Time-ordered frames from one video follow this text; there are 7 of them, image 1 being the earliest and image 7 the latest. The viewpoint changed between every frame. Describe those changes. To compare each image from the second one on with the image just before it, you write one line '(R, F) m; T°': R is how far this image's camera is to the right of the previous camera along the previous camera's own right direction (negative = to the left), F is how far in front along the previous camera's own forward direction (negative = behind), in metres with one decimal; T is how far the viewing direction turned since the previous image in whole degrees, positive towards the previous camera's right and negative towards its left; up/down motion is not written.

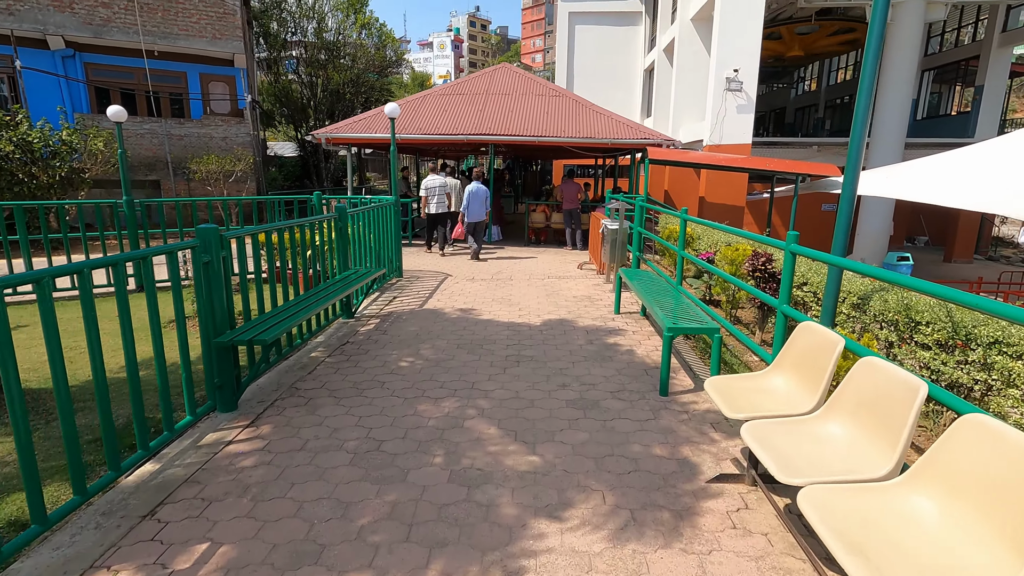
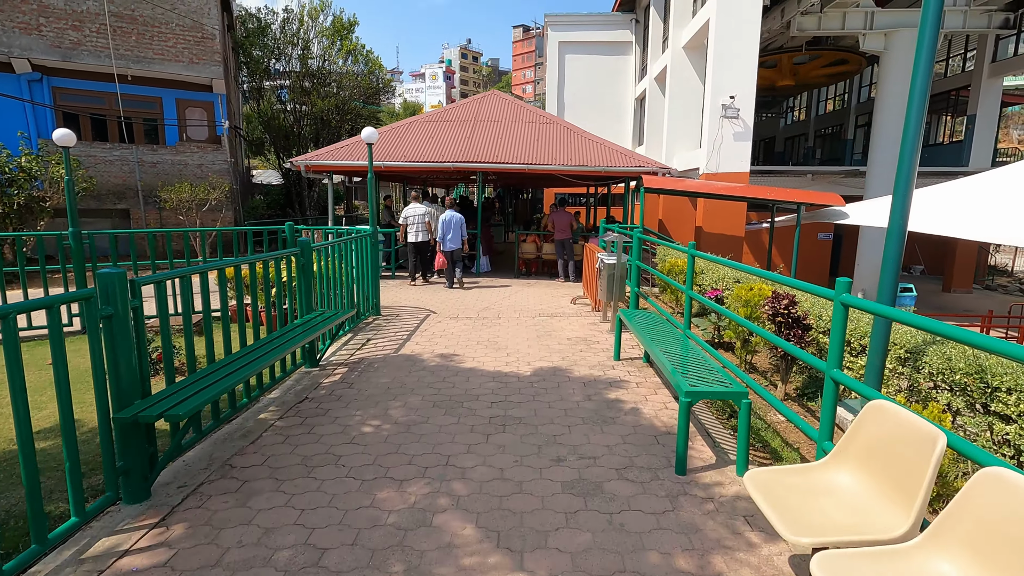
(+0.1, +0.7) m; +1°
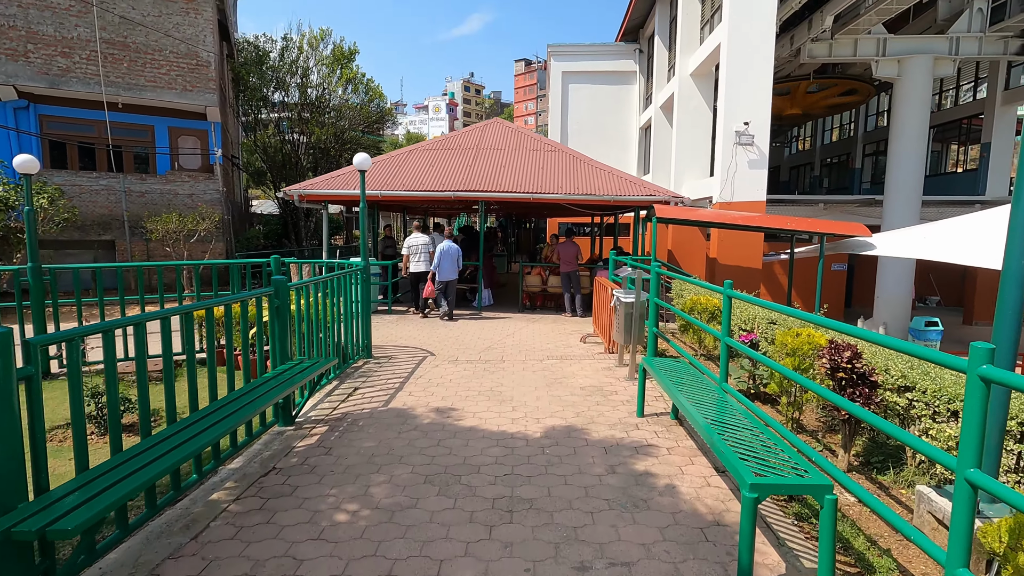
(0.0, +0.7) m; 0°
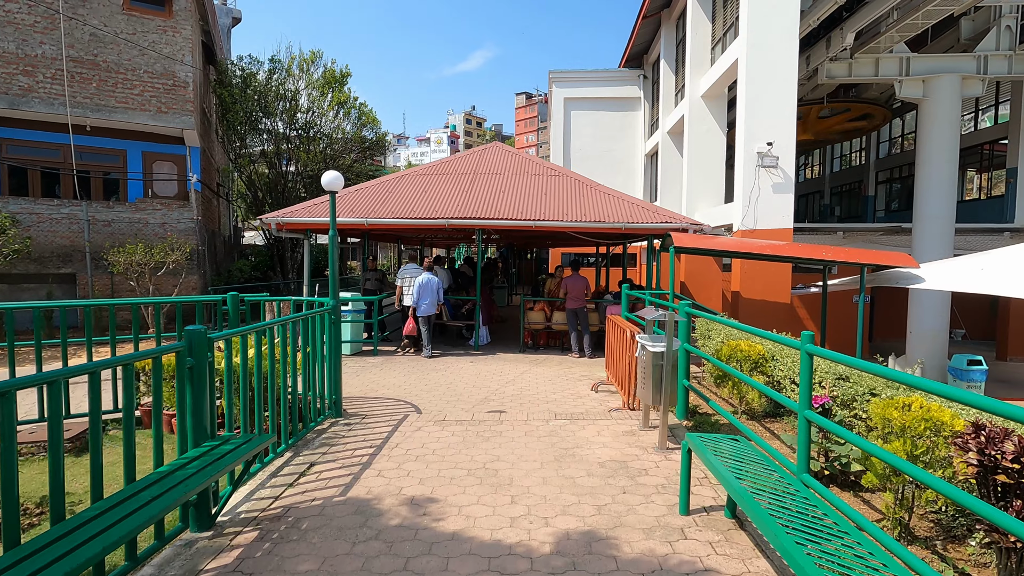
(0.0, +1.1) m; 0°
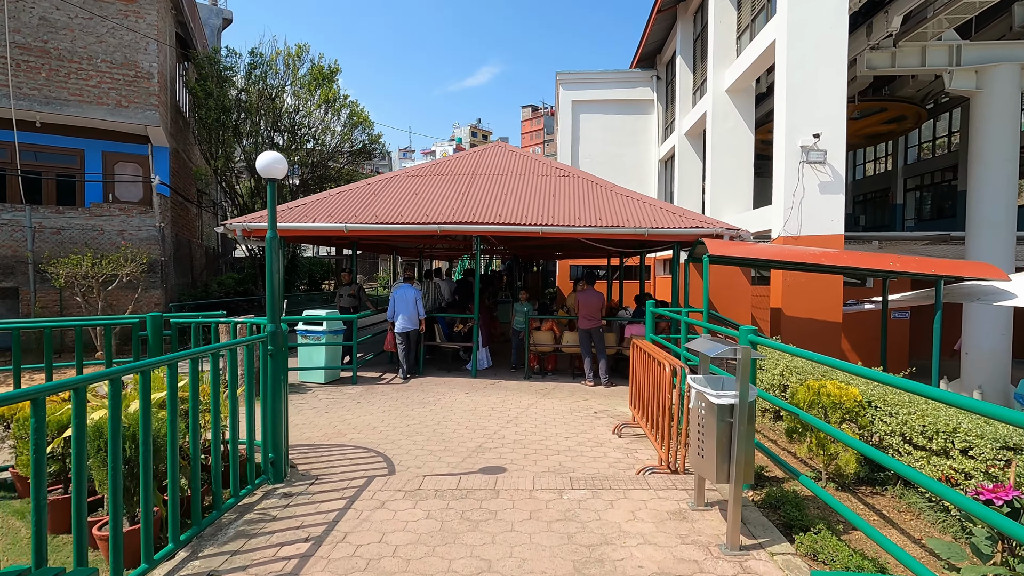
(0.0, +1.4) m; -1°
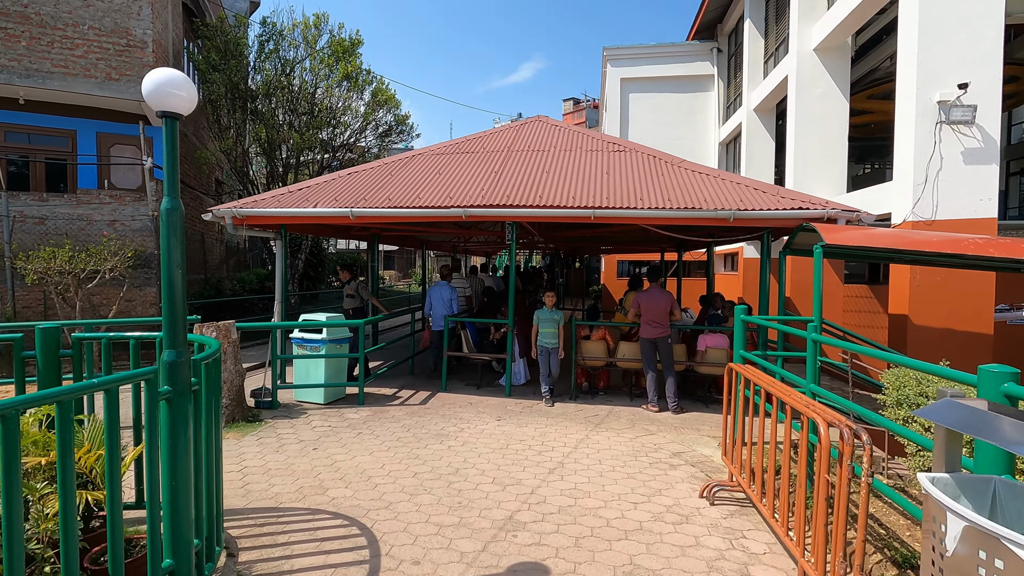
(0.0, +1.7) m; -4°
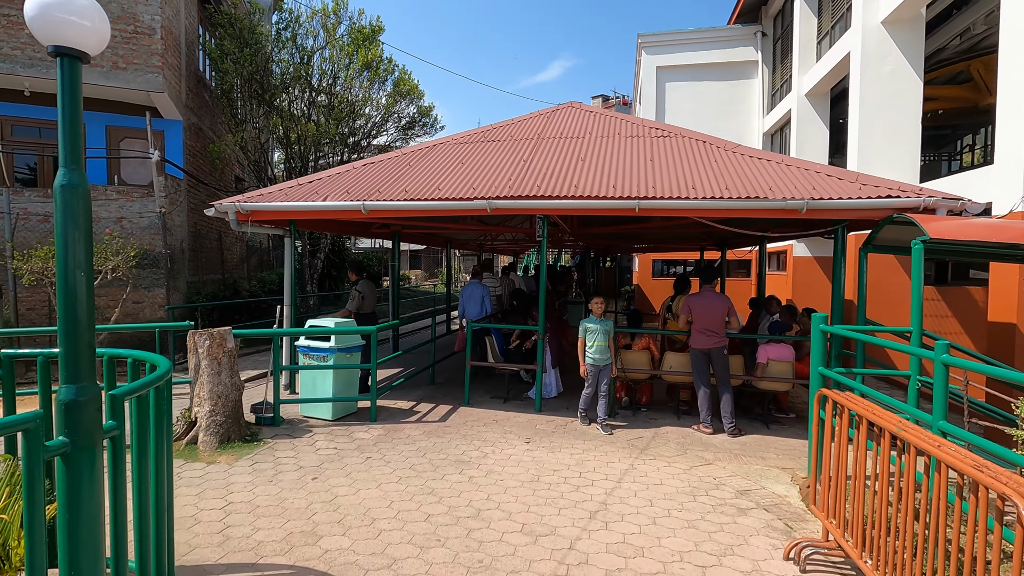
(0.0, +0.8) m; -3°
